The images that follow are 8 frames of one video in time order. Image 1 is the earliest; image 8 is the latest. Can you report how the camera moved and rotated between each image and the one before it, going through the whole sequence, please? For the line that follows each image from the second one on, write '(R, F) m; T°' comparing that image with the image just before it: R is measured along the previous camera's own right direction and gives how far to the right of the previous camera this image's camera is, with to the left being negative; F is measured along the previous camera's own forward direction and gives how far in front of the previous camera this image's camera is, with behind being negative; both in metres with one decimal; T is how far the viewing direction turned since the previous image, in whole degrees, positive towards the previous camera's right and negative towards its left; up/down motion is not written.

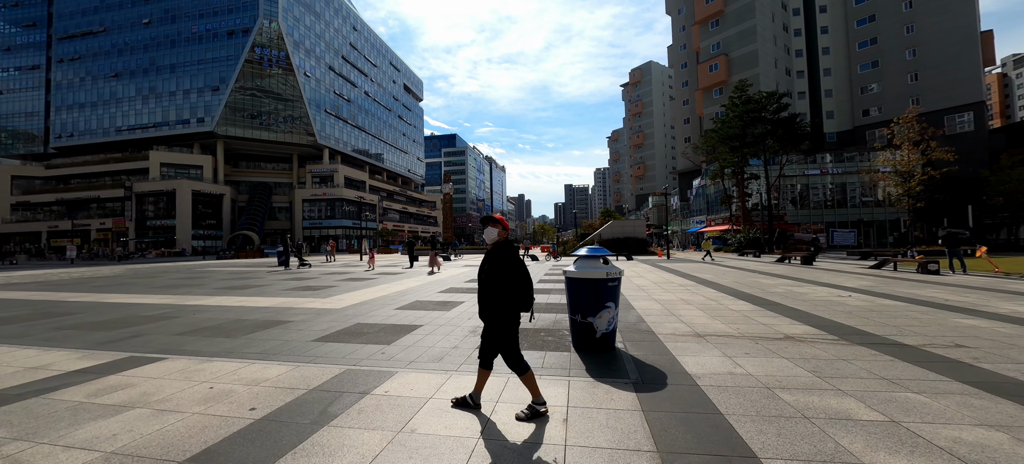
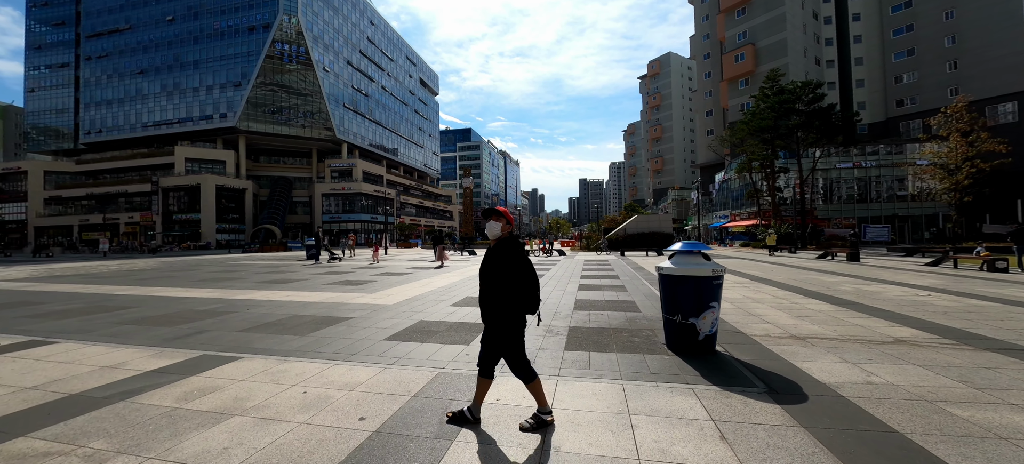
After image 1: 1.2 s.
(-1.3, +0.5) m; -1°
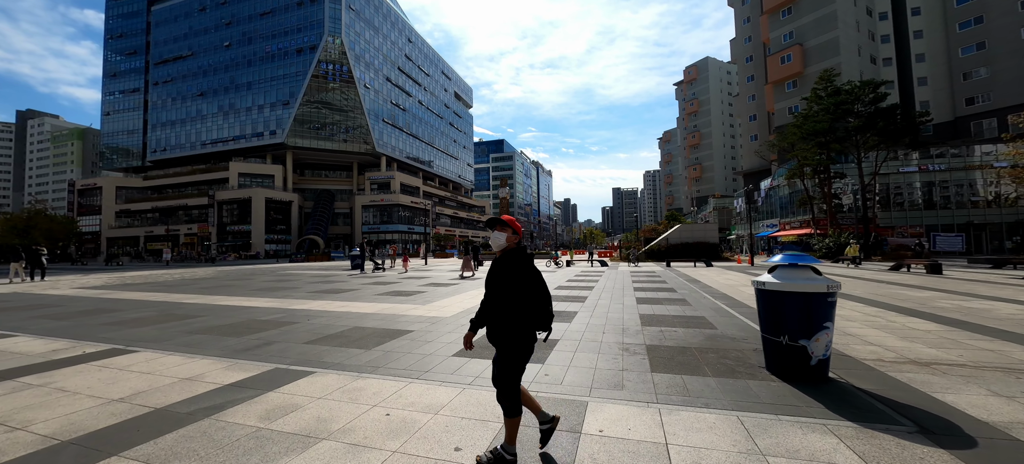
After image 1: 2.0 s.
(-0.8, +0.3) m; -4°
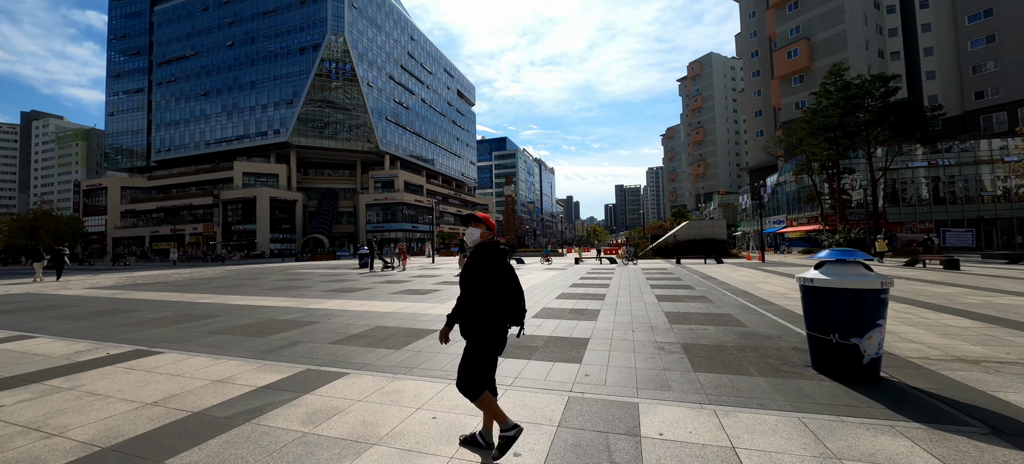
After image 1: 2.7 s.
(-0.5, +0.2) m; 0°
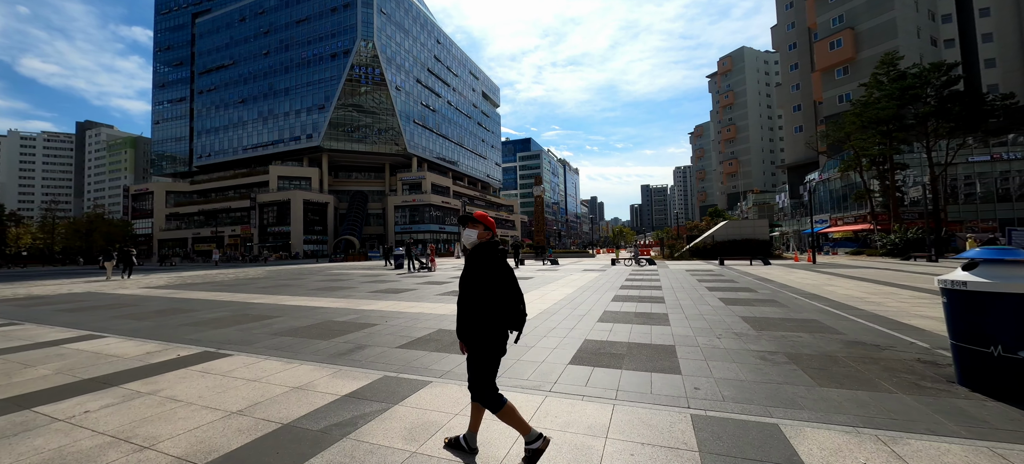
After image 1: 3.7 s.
(-0.9, +0.4) m; -3°
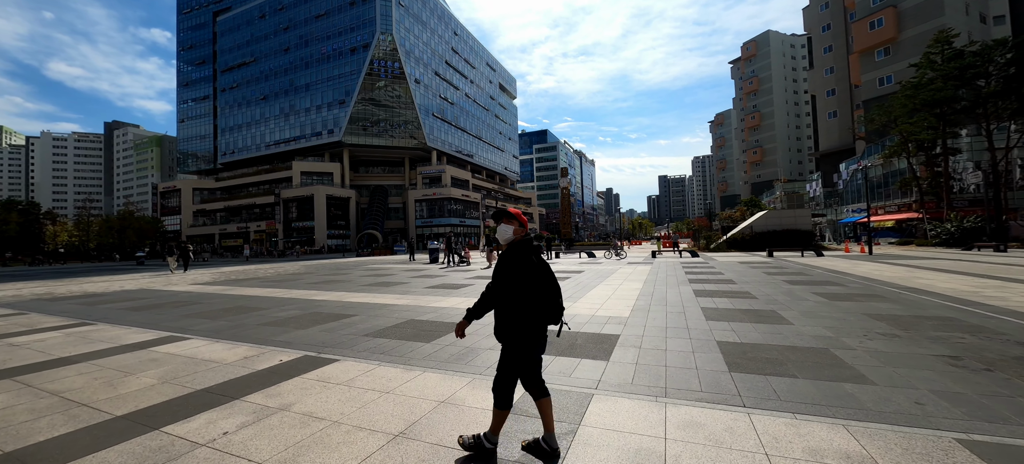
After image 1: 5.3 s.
(-1.7, +0.6) m; -2°
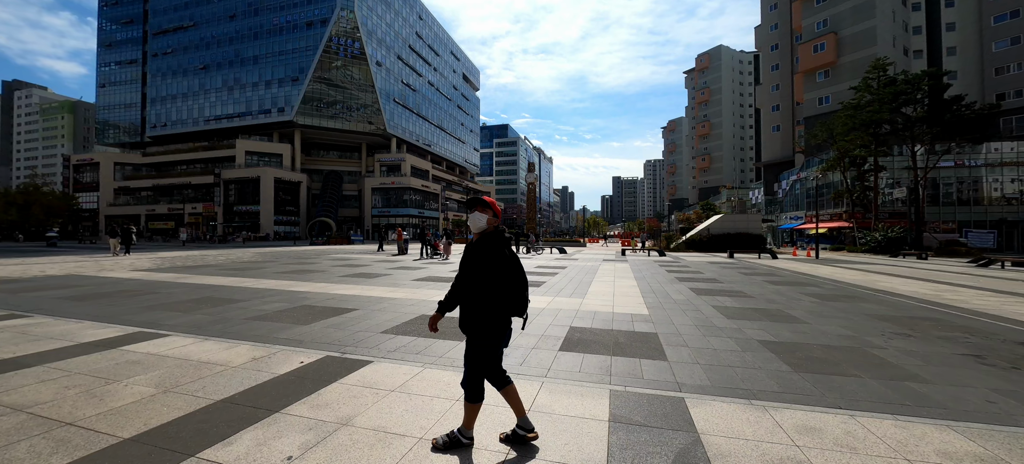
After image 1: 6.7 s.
(-1.3, +0.5) m; +7°
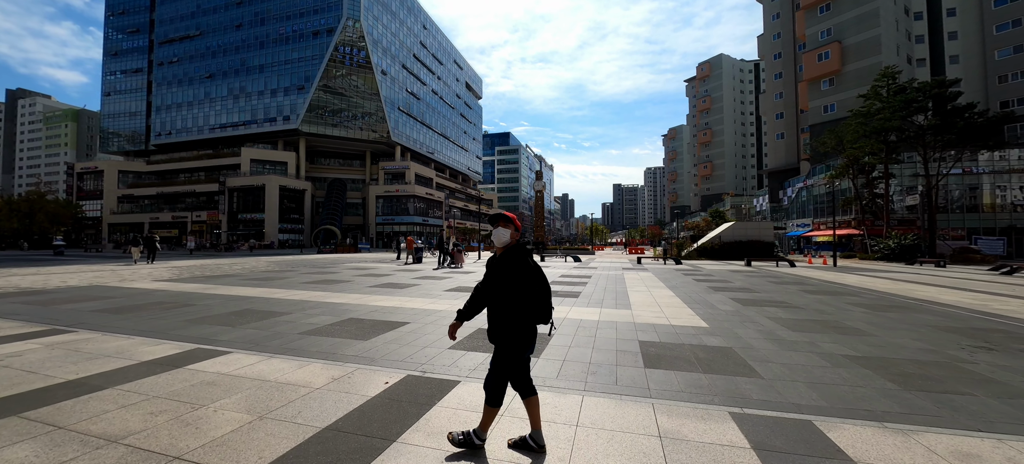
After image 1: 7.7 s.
(-1.1, +0.2) m; 0°
